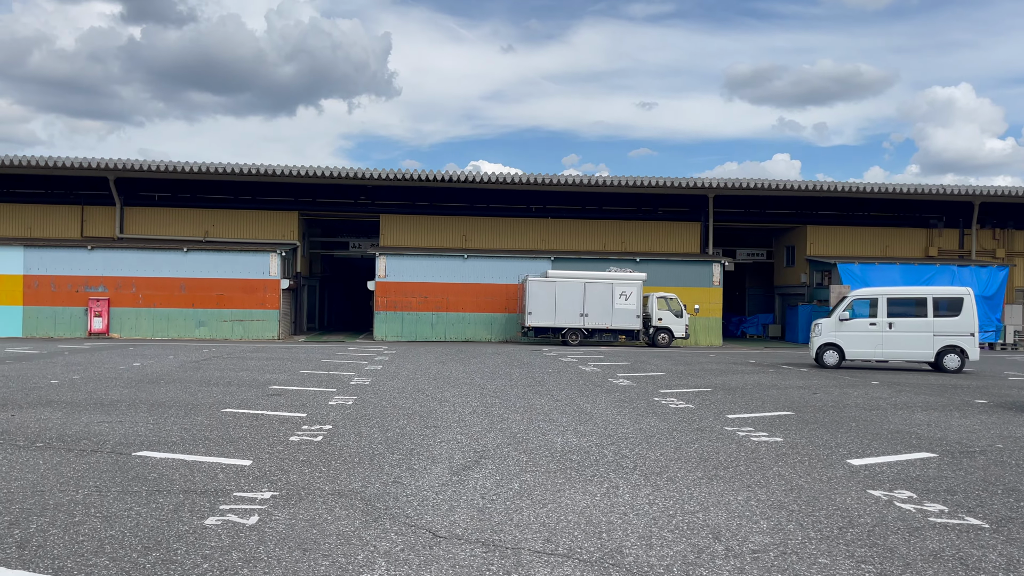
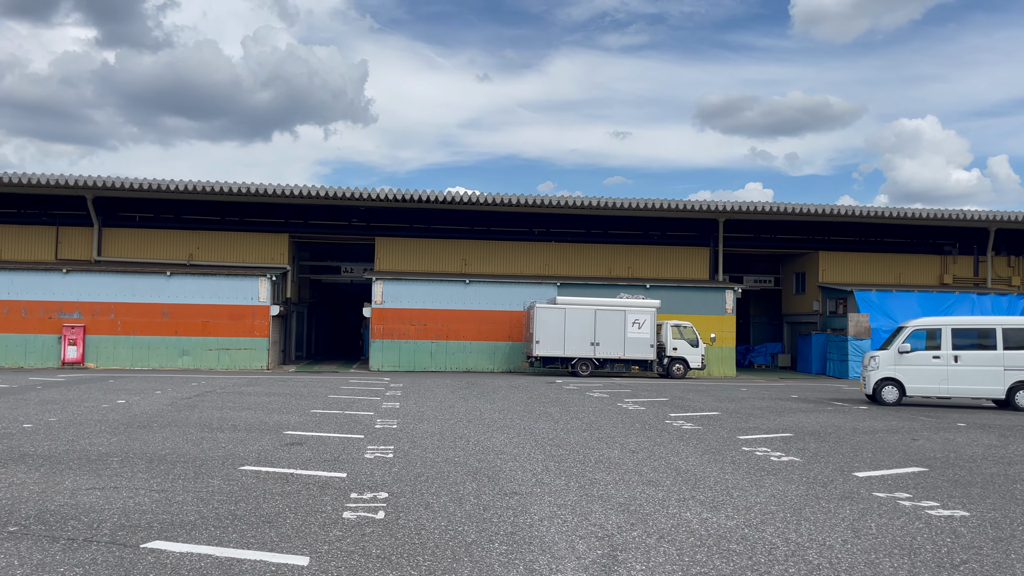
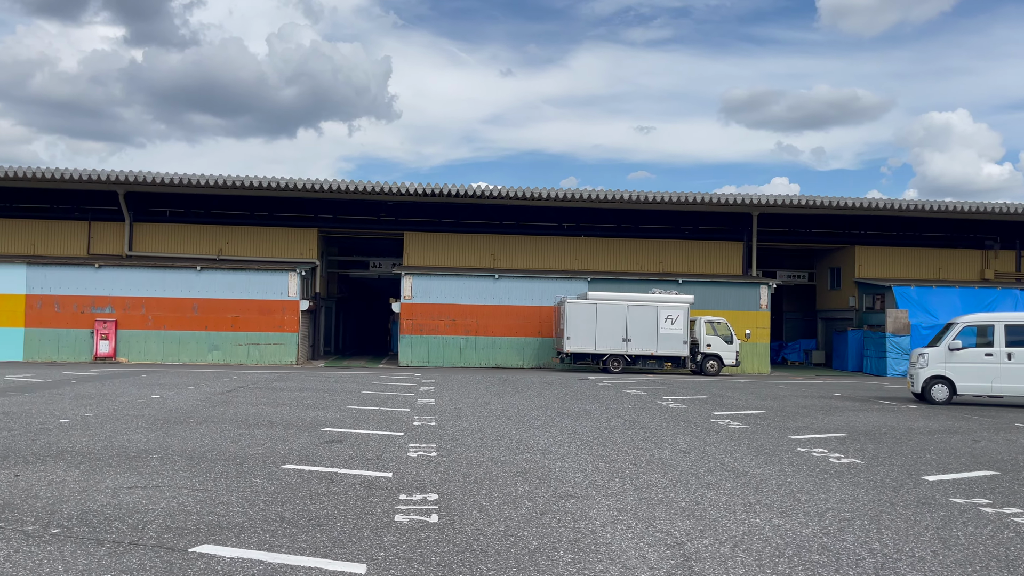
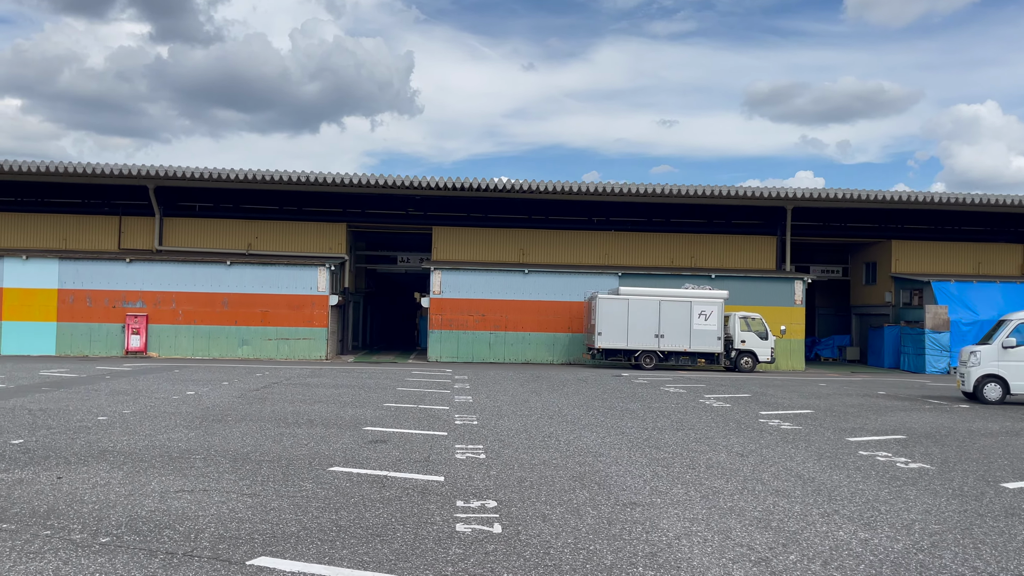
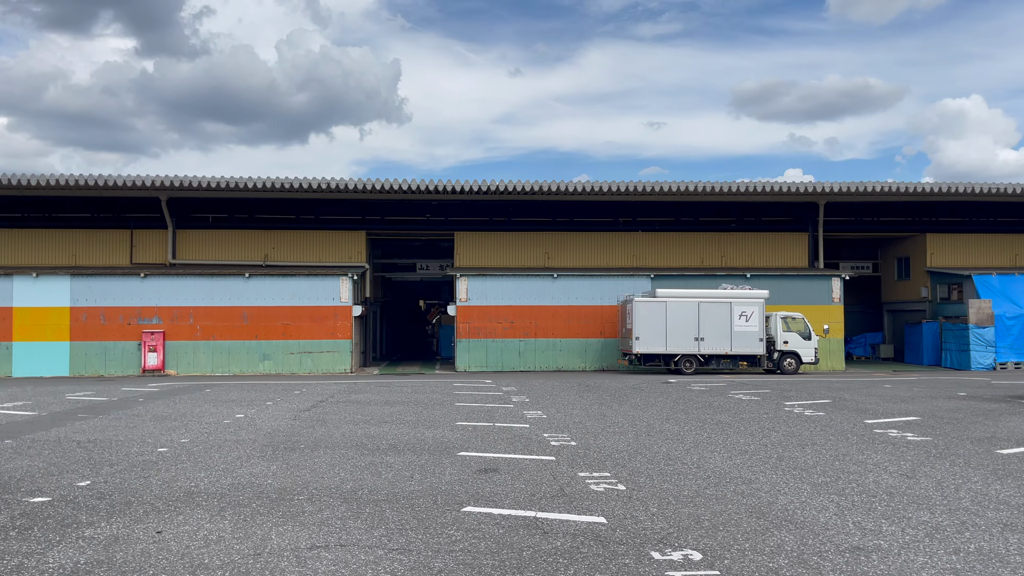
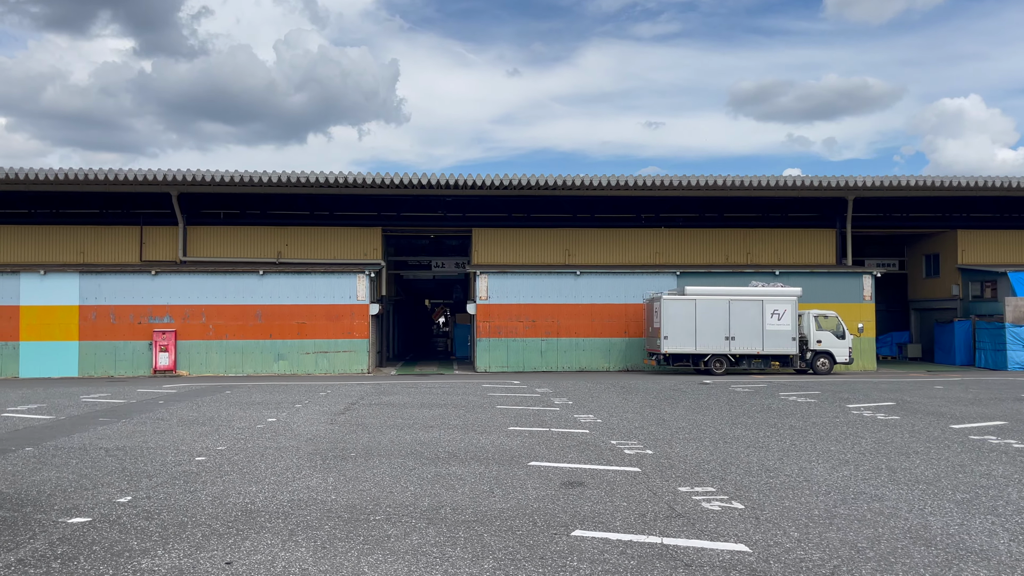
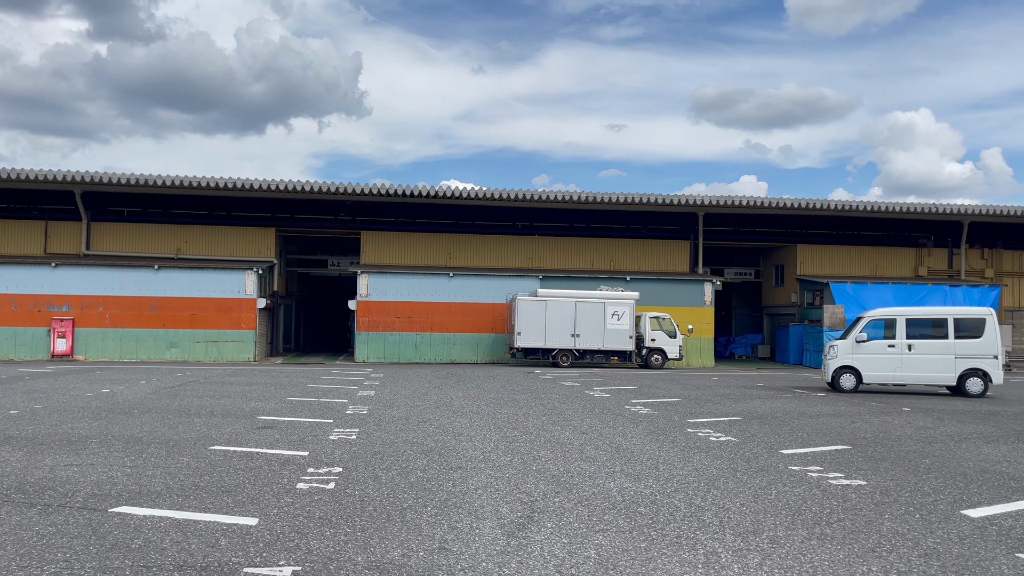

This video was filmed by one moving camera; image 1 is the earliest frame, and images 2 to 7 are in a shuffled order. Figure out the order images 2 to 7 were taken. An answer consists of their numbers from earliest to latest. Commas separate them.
7, 2, 3, 4, 5, 6
